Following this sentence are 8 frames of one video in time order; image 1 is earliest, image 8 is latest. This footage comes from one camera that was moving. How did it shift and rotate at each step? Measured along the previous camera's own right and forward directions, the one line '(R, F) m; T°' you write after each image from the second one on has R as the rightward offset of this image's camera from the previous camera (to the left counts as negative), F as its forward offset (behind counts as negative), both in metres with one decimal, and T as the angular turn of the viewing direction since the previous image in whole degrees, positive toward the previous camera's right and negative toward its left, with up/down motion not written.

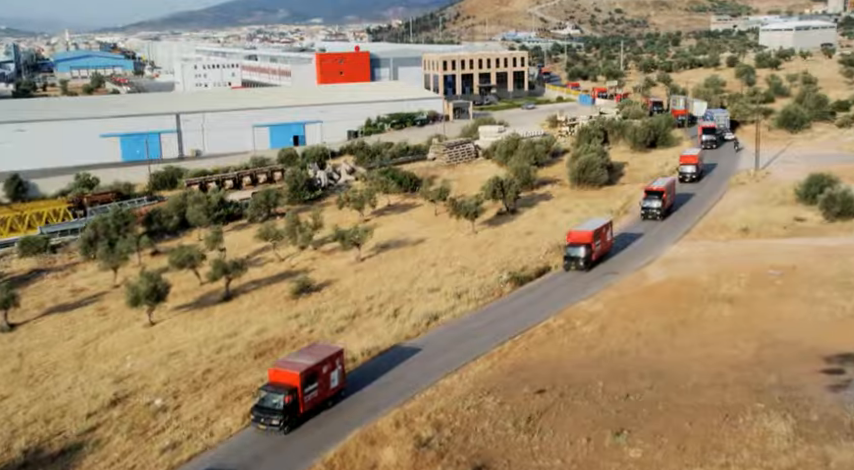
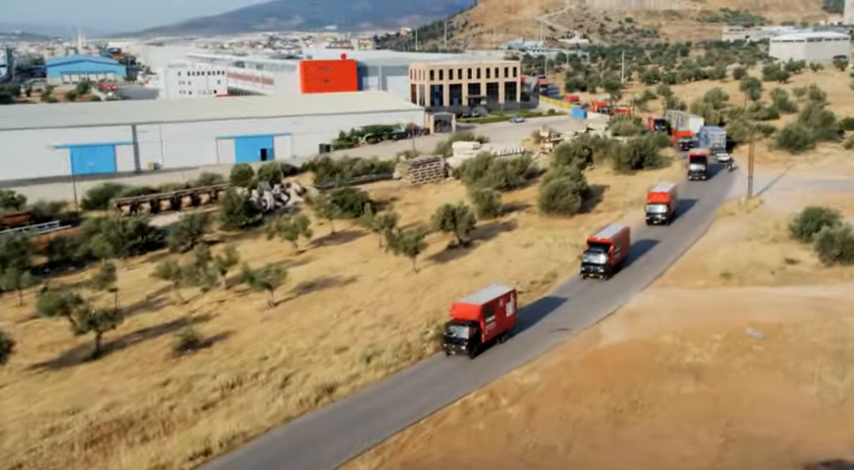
(+2.0, +3.7) m; -1°
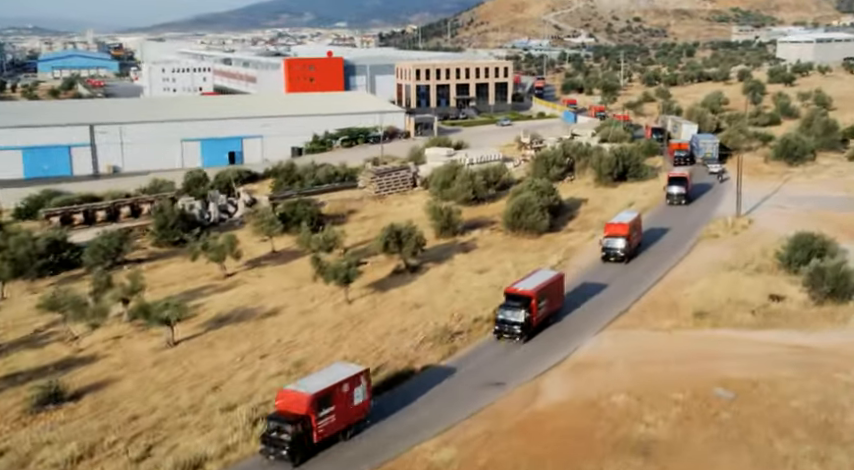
(+1.7, +3.0) m; -1°
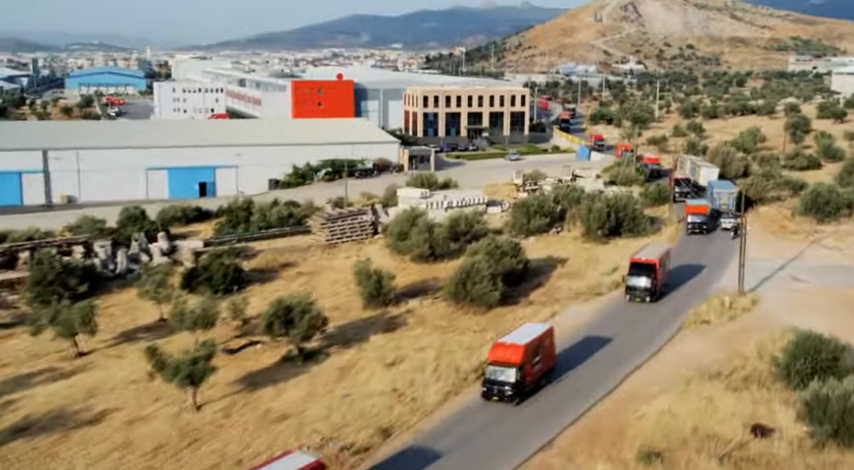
(+3.0, +5.2) m; -3°
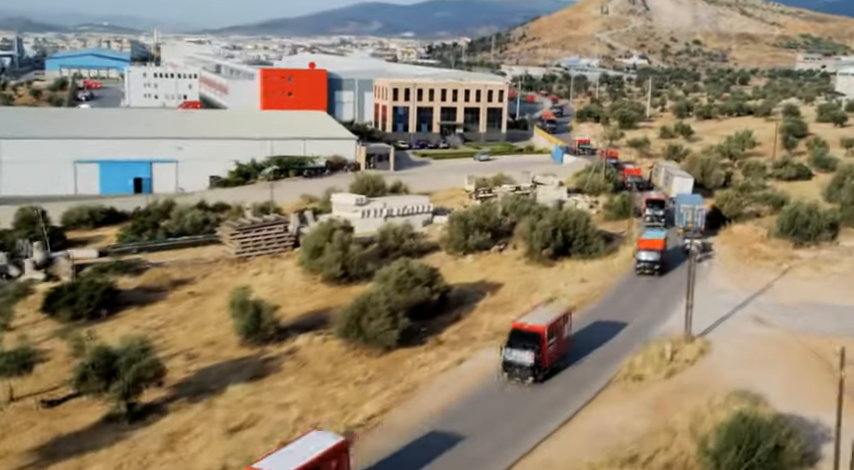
(+2.3, +3.6) m; 0°
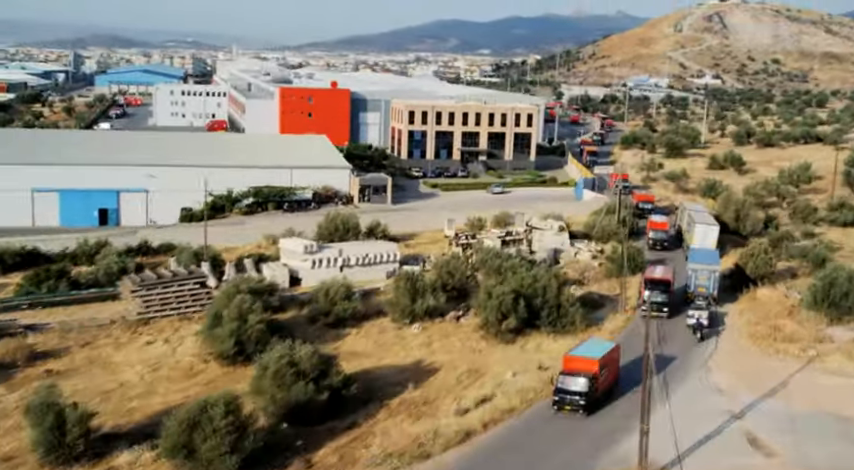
(+3.2, +5.1) m; -5°
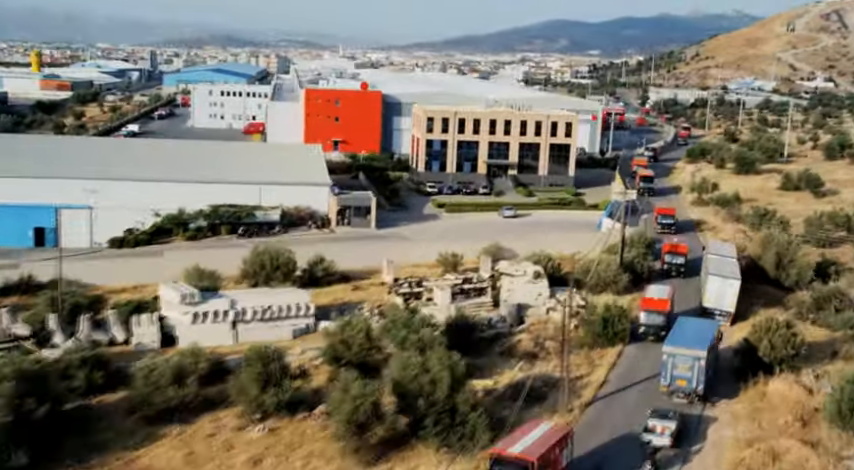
(+4.2, +6.5) m; -6°
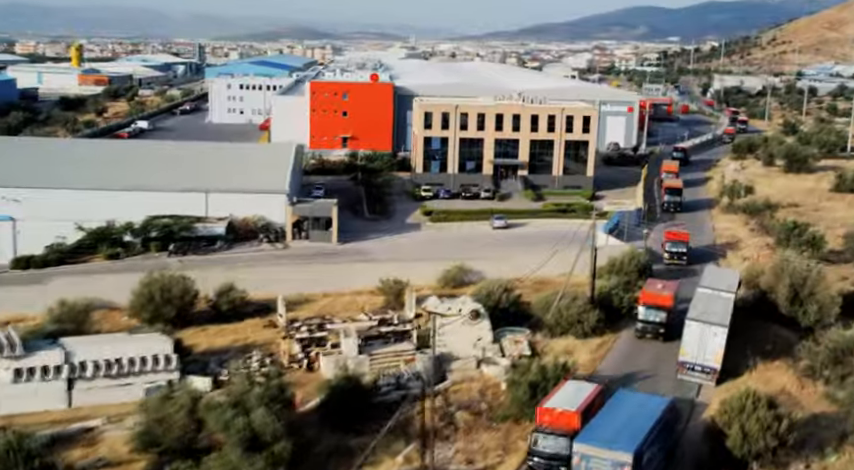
(+3.4, +4.9) m; -5°
